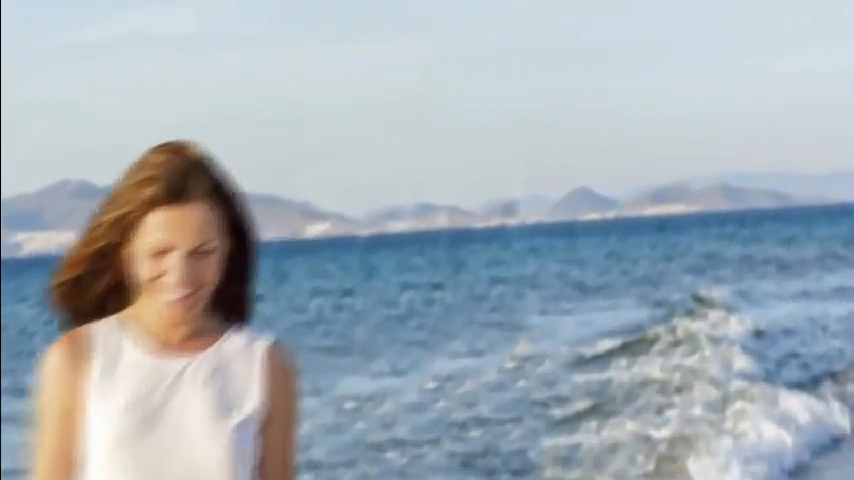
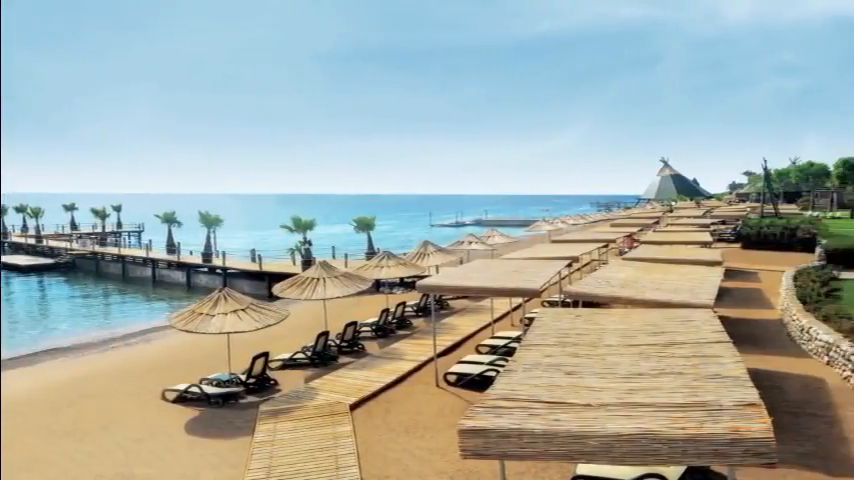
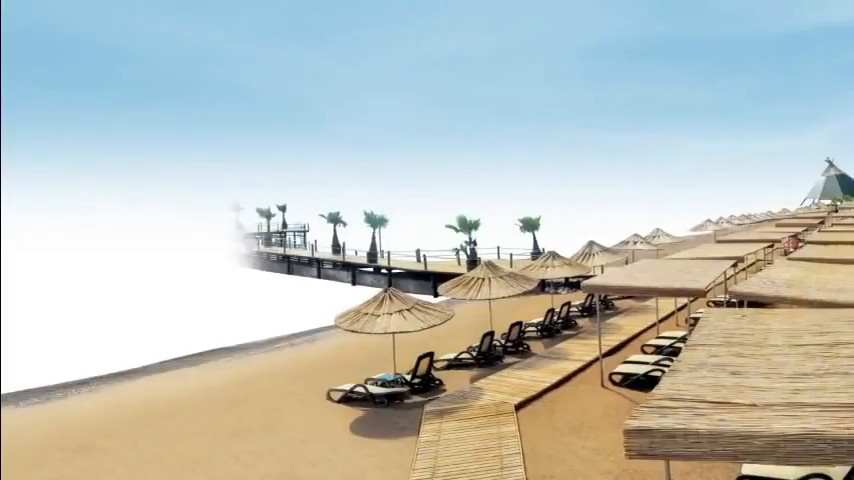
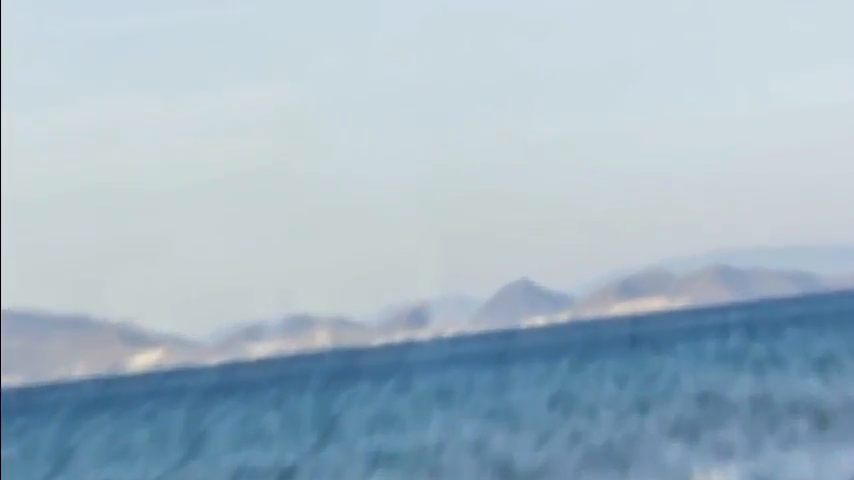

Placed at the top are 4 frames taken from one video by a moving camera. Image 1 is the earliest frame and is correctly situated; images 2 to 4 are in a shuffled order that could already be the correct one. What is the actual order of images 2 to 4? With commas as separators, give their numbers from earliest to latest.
4, 3, 2
